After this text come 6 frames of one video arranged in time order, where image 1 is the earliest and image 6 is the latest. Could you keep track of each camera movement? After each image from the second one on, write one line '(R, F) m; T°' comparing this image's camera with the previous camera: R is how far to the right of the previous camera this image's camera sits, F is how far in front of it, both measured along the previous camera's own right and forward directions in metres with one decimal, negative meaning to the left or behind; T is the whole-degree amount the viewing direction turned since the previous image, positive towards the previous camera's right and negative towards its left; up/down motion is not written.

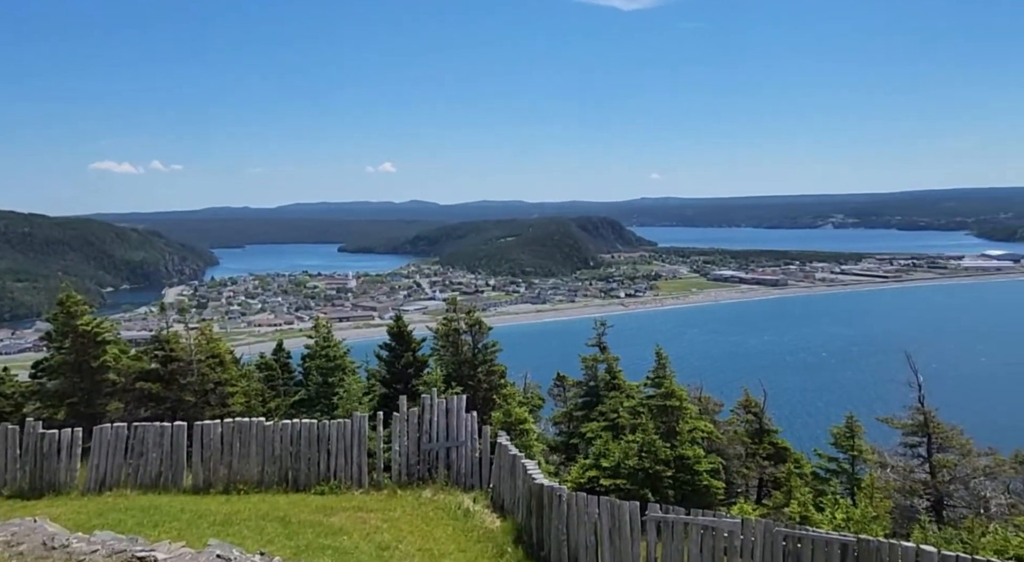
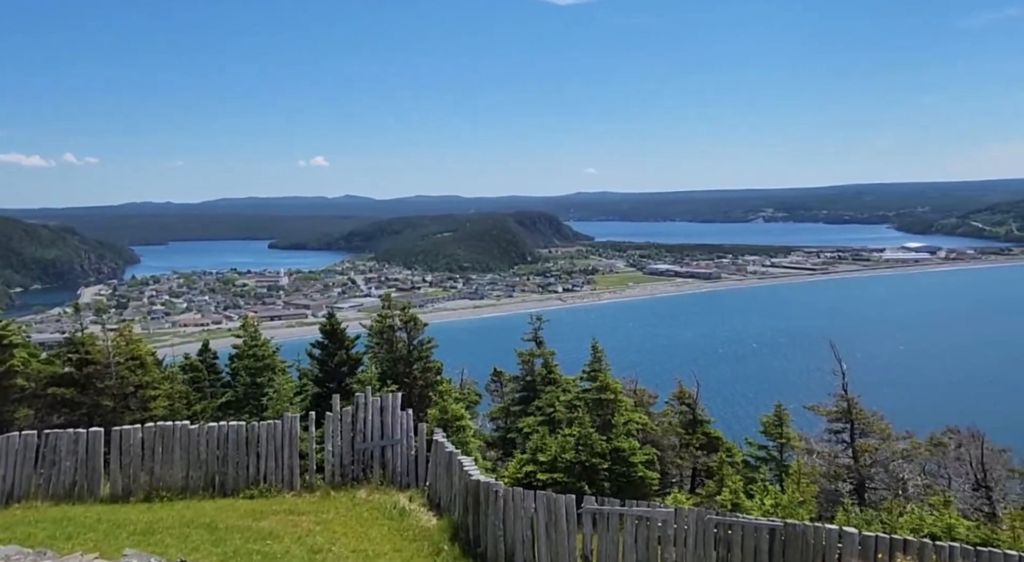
(+0.1, +0.1) m; +4°
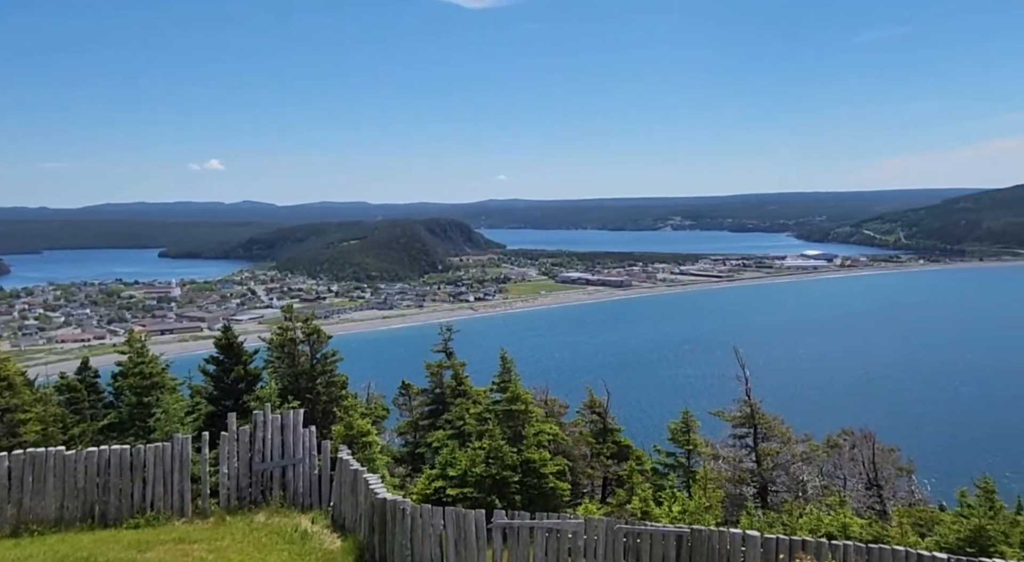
(+0.1, +0.3) m; +6°
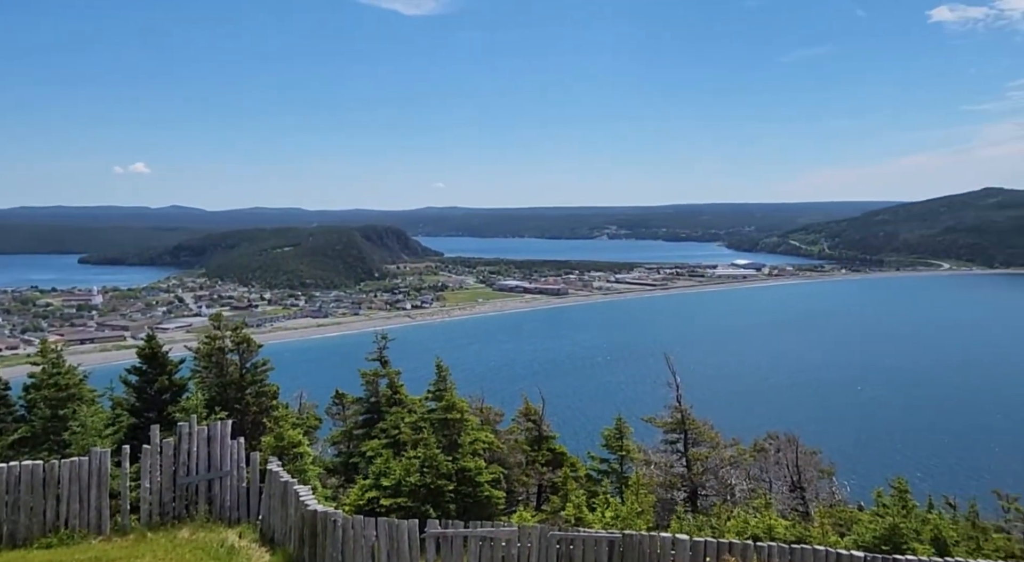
(+0.1, -0.1) m; +5°
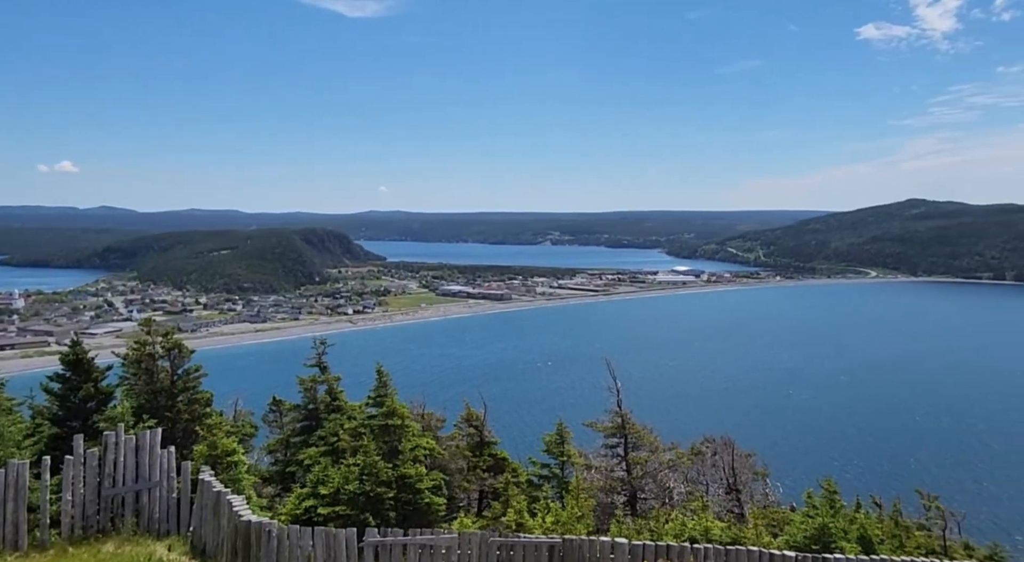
(0.0, 0.0) m; +4°
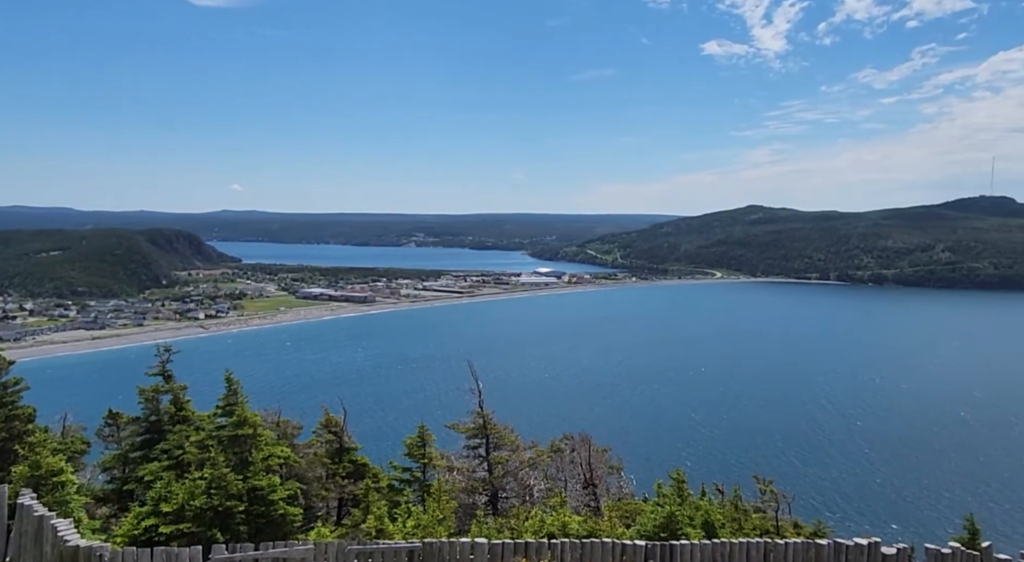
(+0.1, 0.0) m; +10°
